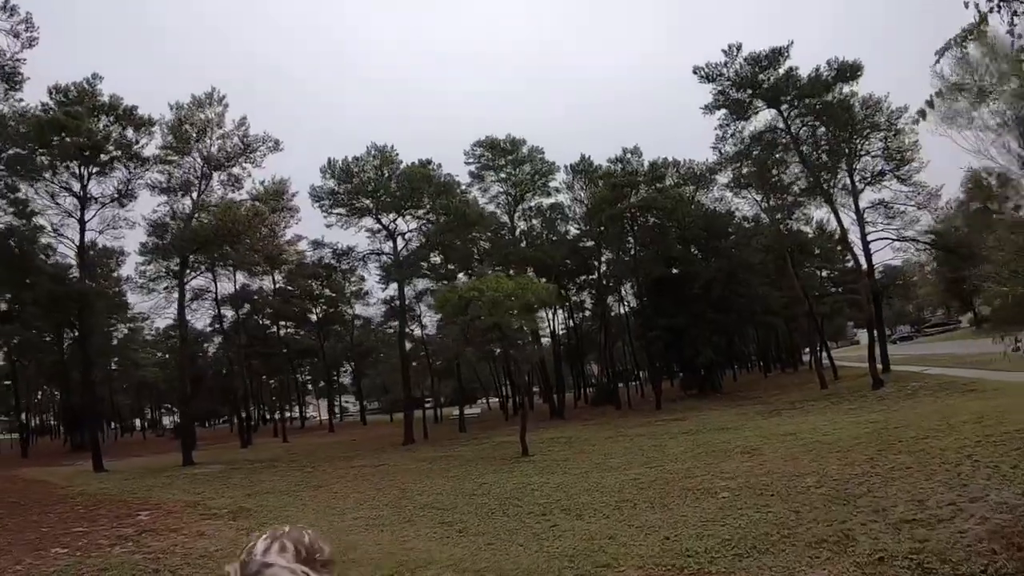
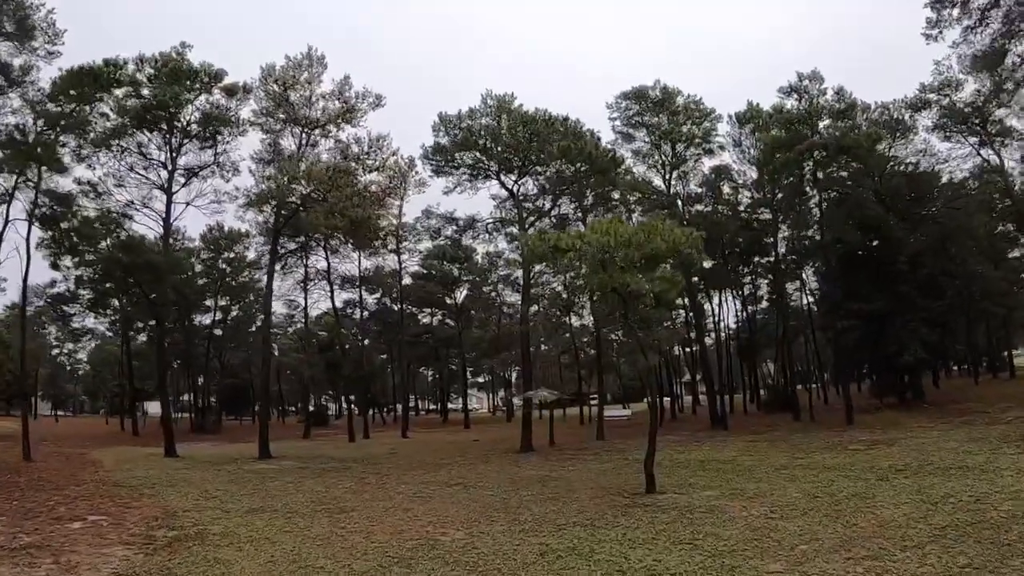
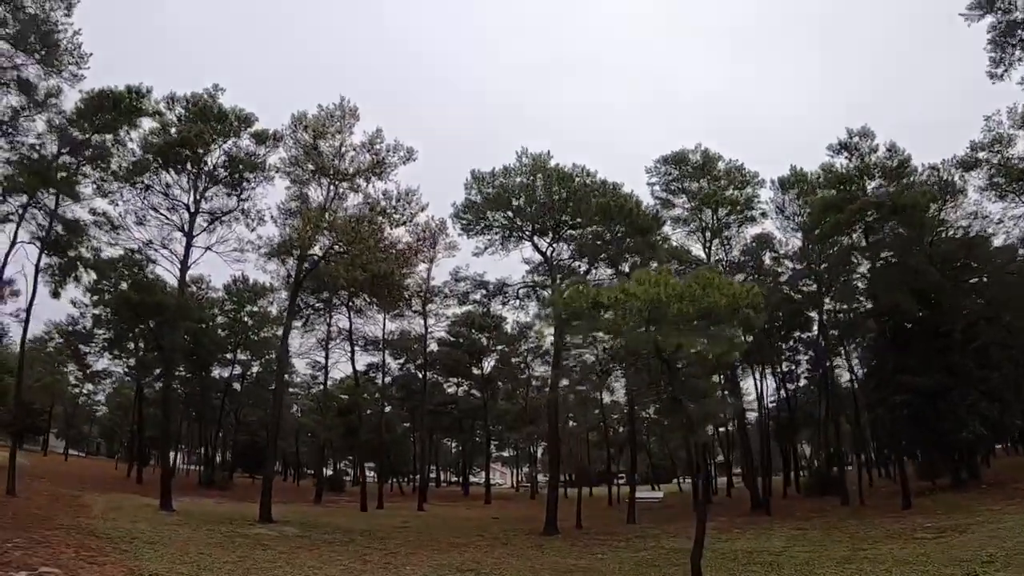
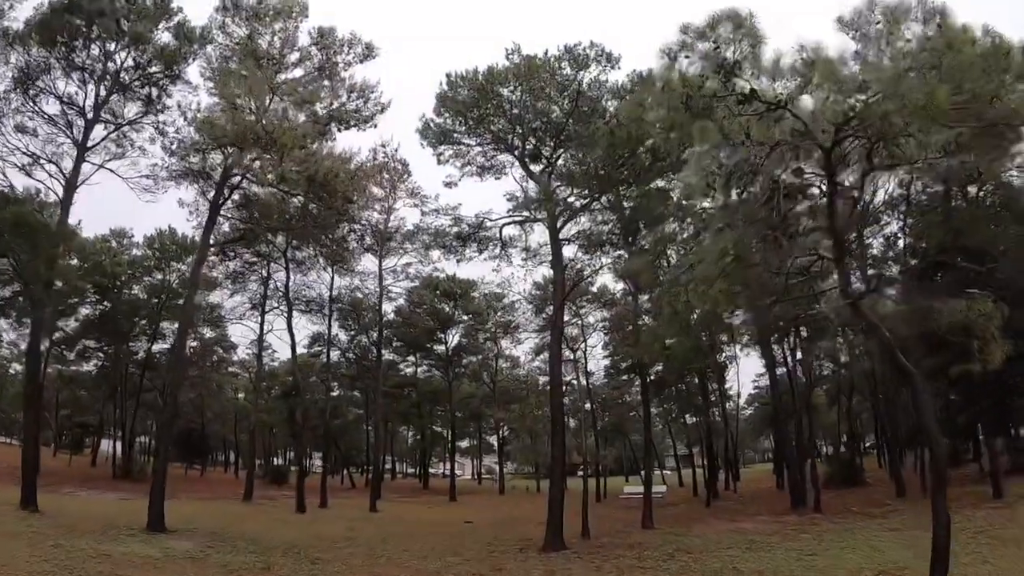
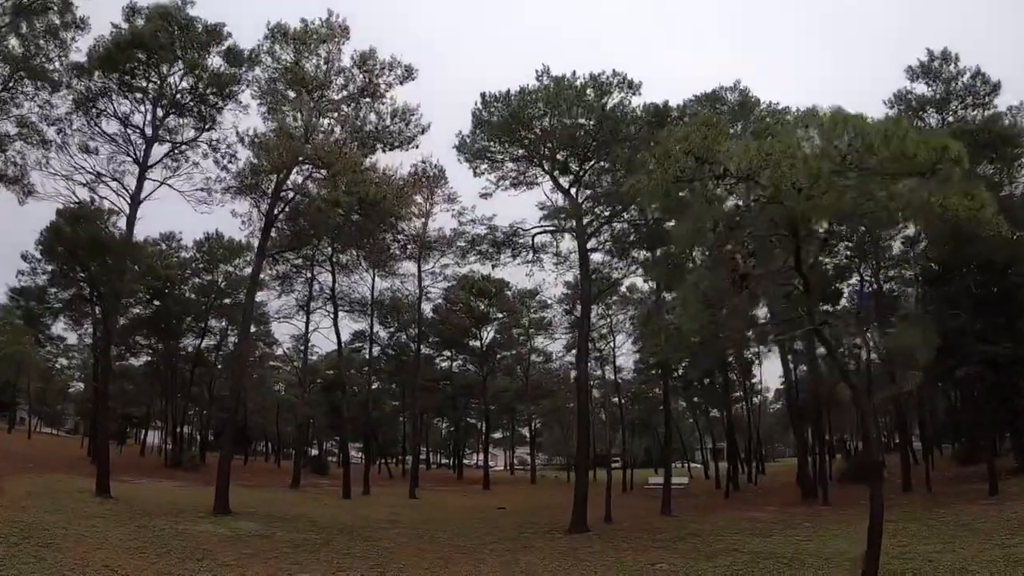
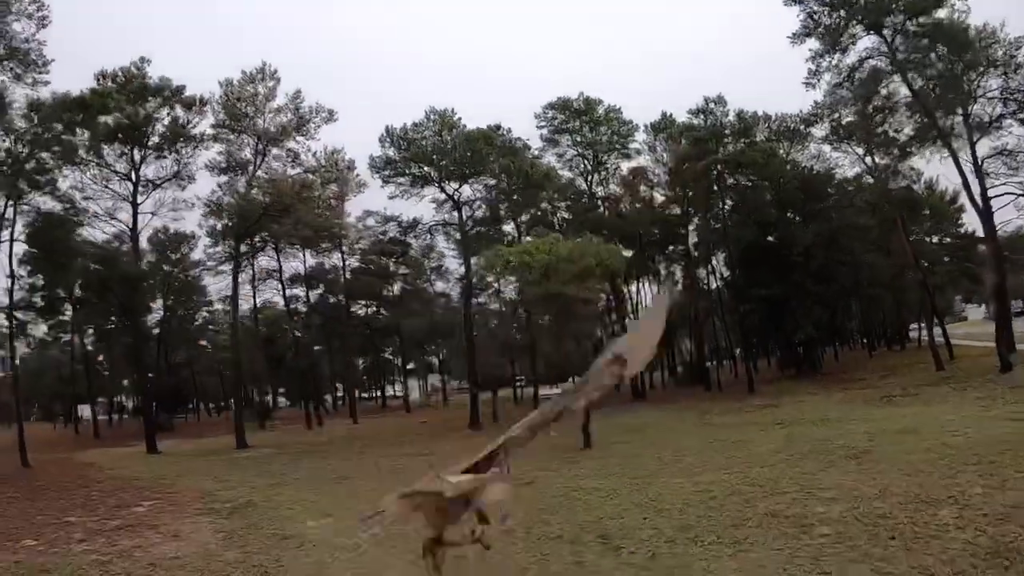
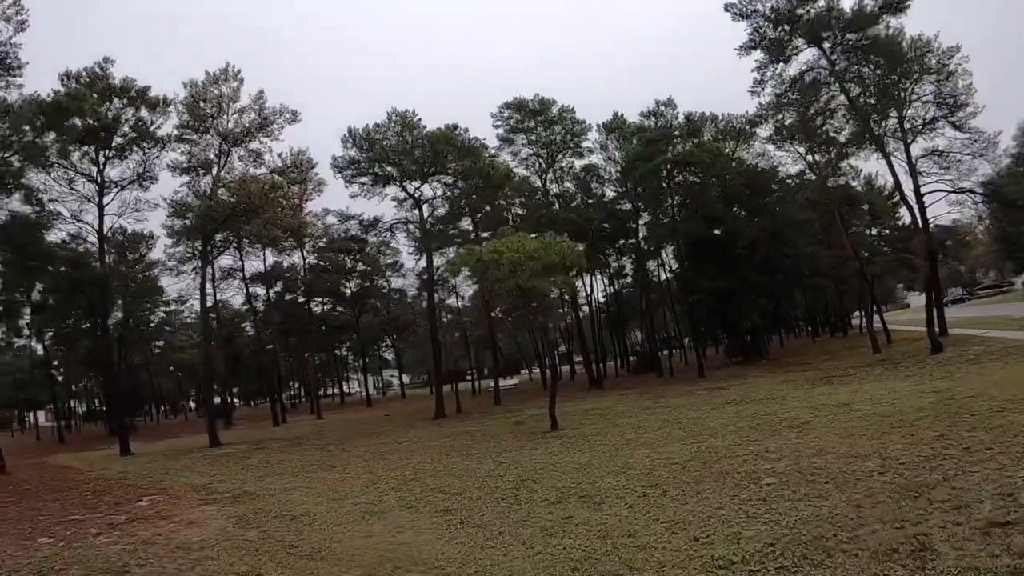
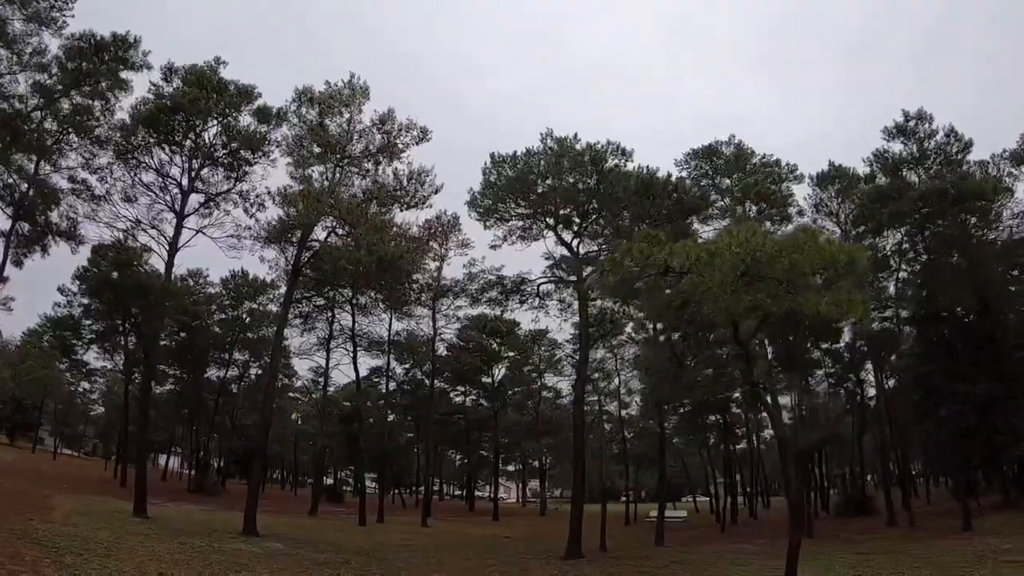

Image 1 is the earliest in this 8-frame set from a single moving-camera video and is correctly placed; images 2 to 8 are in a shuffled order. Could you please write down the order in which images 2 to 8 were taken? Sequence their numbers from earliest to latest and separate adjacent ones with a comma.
7, 6, 2, 3, 8, 5, 4
